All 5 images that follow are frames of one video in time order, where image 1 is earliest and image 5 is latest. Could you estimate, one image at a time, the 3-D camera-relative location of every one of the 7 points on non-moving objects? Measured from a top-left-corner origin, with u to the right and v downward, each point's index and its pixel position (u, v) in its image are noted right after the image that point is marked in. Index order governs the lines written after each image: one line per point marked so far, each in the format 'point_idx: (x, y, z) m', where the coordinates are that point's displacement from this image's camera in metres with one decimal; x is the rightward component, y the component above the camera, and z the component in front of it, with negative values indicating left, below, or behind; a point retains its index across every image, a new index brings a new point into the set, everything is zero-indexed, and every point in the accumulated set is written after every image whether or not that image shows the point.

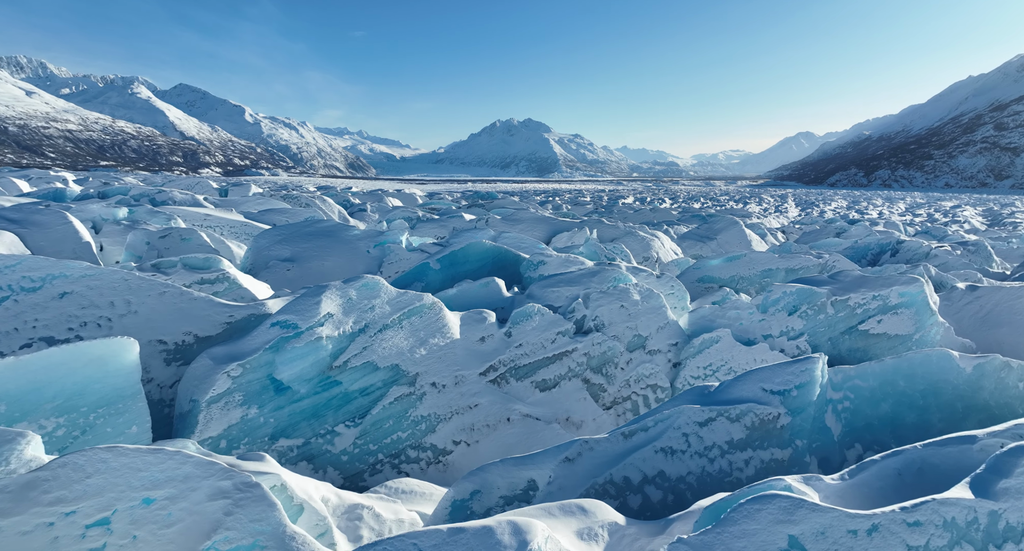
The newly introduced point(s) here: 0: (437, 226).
0: (-1.7, +1.0, +10.9) m
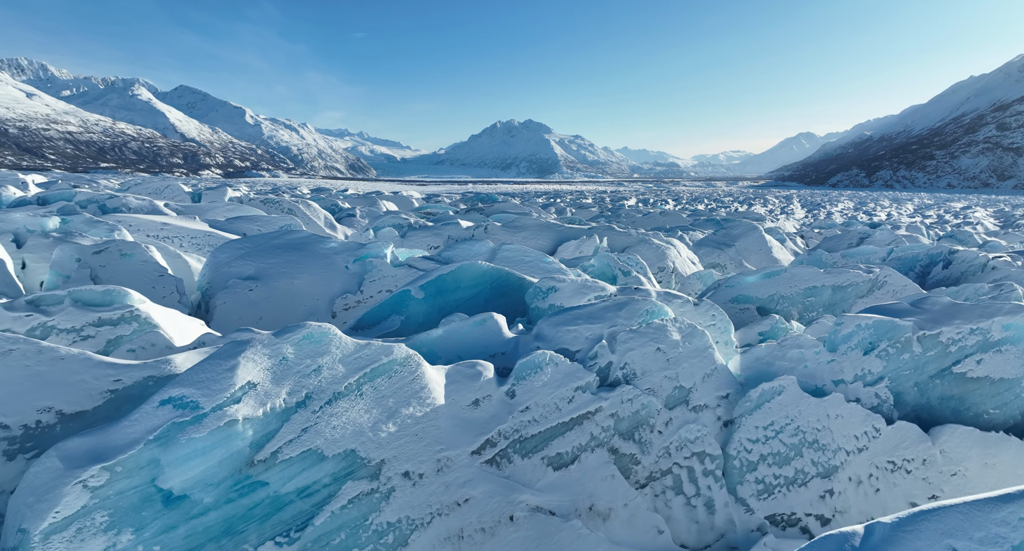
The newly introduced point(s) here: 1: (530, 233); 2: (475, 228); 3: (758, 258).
0: (-1.6, +0.8, +9.8) m
1: (+0.4, +0.9, +10.5) m
2: (-0.8, +1.0, +10.4) m
3: (+6.4, +0.5, +13.2) m
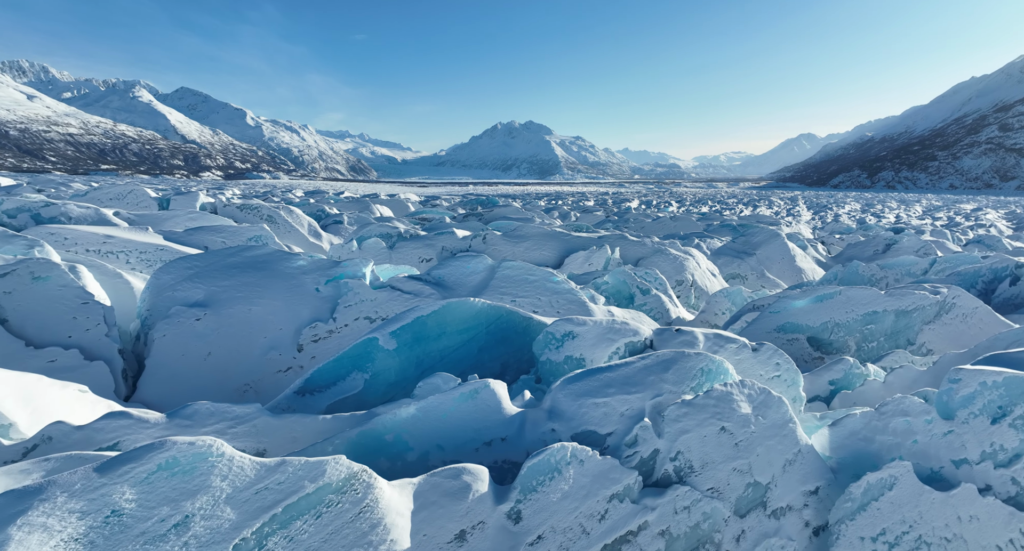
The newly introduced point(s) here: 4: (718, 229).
0: (-1.6, +0.5, +8.7) m
1: (+0.4, +0.6, +9.5) m
2: (-0.7, +0.7, +9.4) m
3: (+6.5, +0.2, +12.2) m
4: (+6.2, +1.4, +15.2) m
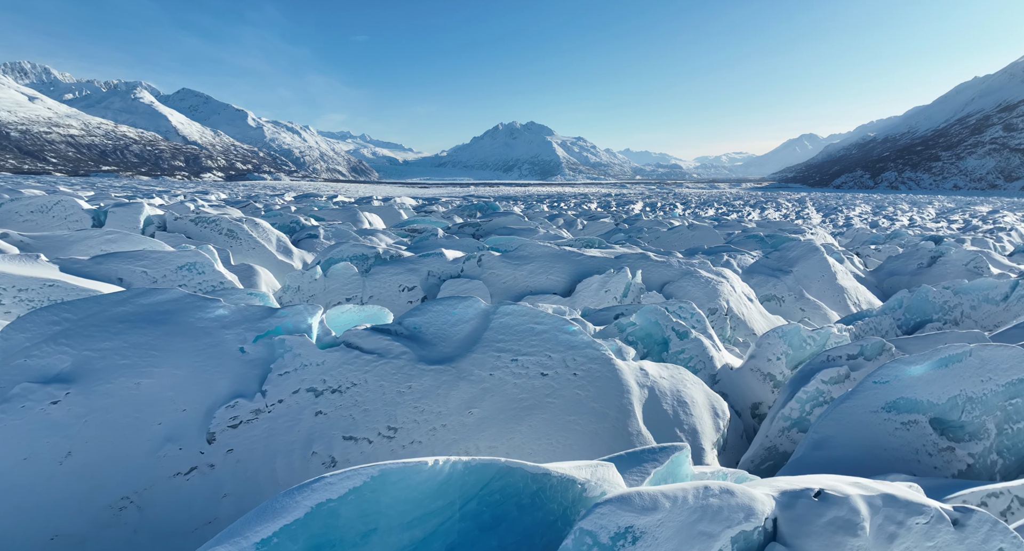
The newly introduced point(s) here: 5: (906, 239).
0: (-1.6, +0.1, +7.2) m
1: (+0.4, +0.2, +7.9) m
2: (-0.7, +0.3, +7.8) m
3: (+6.5, -0.2, +10.6) m
4: (+6.2, +1.0, +13.6) m
5: (+14.7, +1.3, +18.7) m
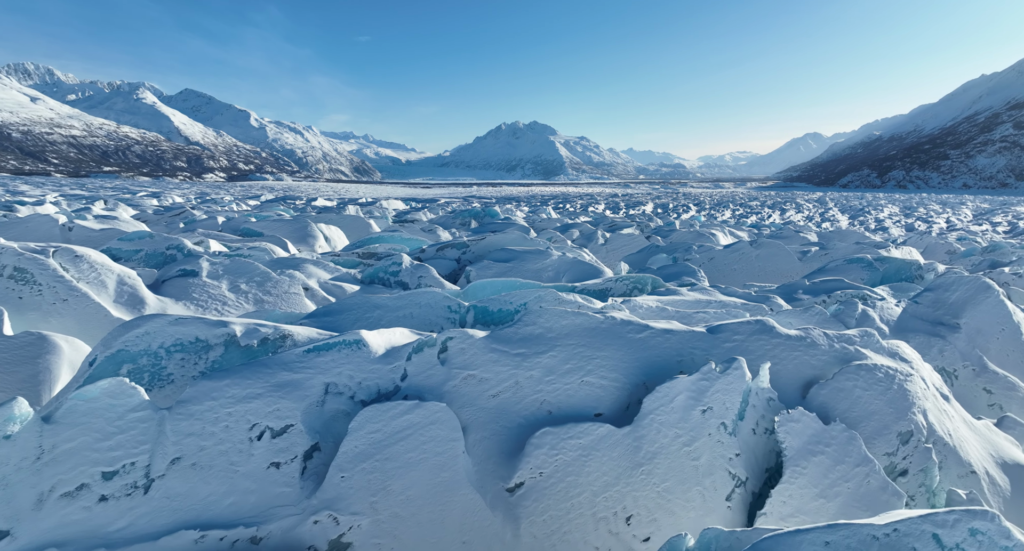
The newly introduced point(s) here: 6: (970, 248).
0: (-1.6, -0.7, +3.2) m
1: (+0.4, -0.6, +3.9) m
2: (-0.7, -0.5, +3.8) m
3: (+6.5, -1.0, +6.5) m
4: (+6.2, +0.2, +9.5) m
5: (+14.7, +0.6, +14.5) m
6: (+16.6, +1.0, +17.9) m
